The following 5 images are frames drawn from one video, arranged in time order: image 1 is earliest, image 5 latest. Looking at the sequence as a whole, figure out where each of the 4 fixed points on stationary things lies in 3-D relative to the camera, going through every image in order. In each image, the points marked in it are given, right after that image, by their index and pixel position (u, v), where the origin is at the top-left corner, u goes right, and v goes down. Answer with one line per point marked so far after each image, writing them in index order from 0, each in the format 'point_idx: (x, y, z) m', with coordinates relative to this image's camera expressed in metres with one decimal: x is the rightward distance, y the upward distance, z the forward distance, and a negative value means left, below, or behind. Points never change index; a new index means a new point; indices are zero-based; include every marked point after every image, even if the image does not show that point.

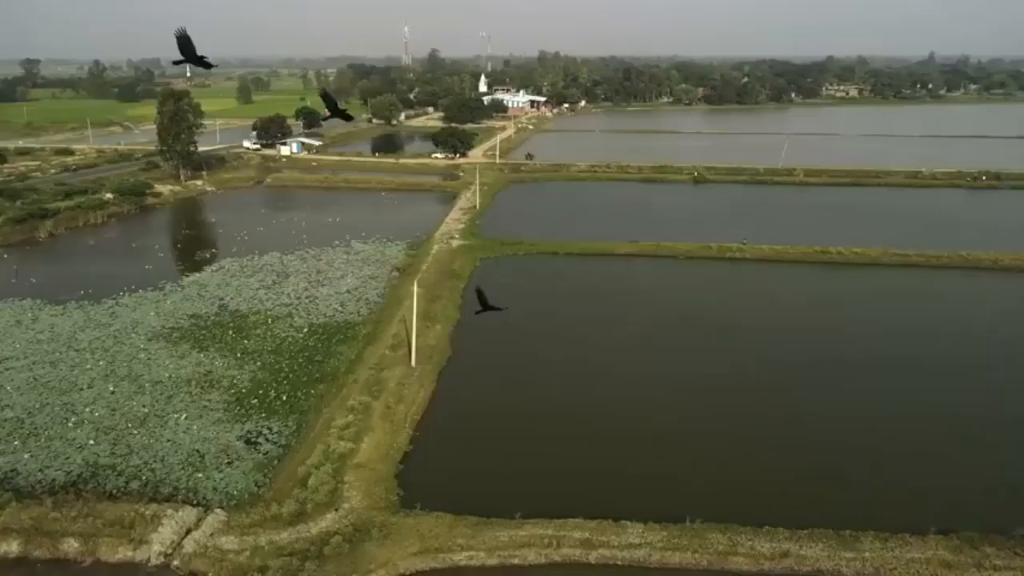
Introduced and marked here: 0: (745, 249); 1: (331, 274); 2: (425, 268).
0: (+6.0, +0.9, +19.1) m
1: (-4.1, +0.3, +17.2) m
2: (-2.0, +0.4, +17.3) m
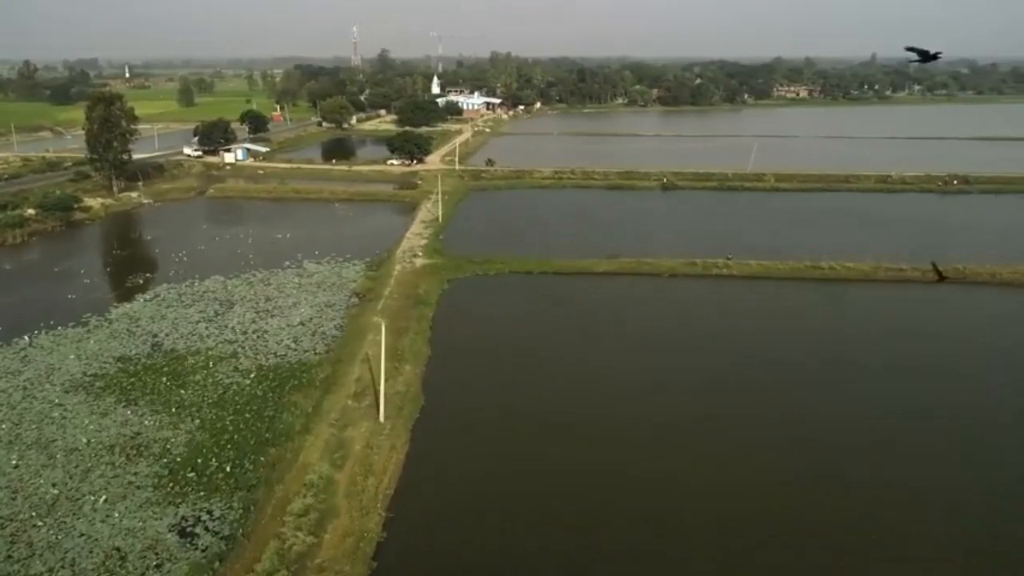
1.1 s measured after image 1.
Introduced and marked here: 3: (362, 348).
0: (+5.3, +0.5, +17.8) m
1: (-4.6, -0.3, +15.3) m
2: (-2.5, -0.1, +15.6) m
3: (-2.5, -1.0, +12.6) m
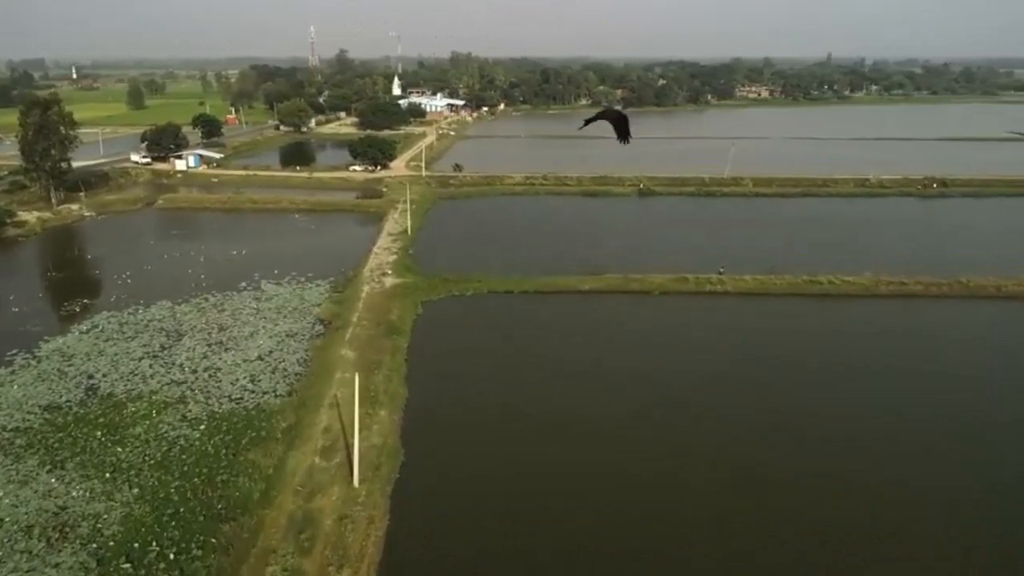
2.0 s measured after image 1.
0: (+4.9, +0.1, +16.7) m
1: (-5.0, -0.8, +13.7) m
2: (-2.9, -0.6, +14.1) m
3: (-2.7, -1.5, +11.1) m
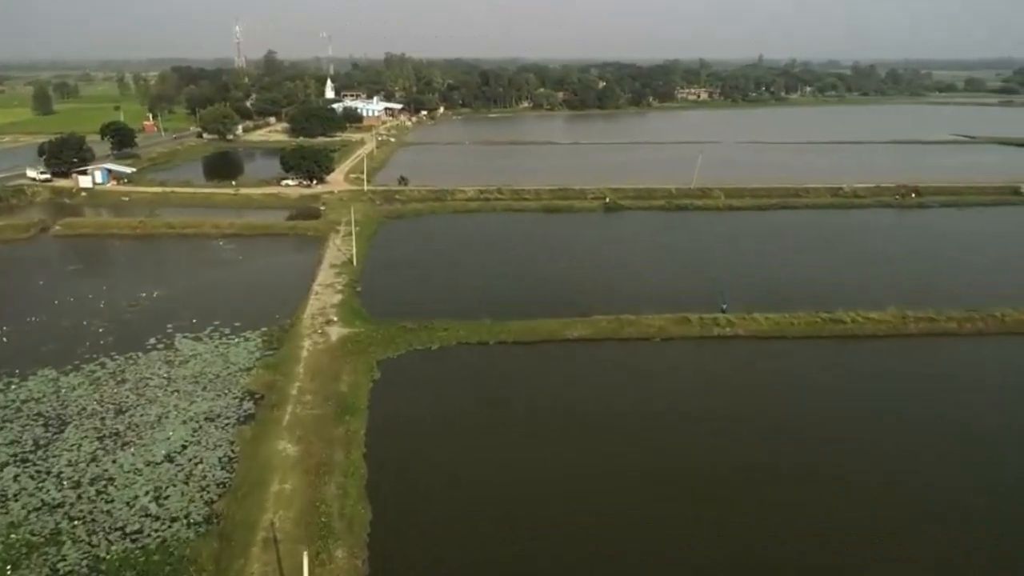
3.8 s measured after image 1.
0: (+4.3, -0.6, +14.4) m
1: (-5.2, -1.8, +10.6) m
2: (-3.1, -1.5, +11.1) m
3: (-2.7, -2.4, +8.2) m
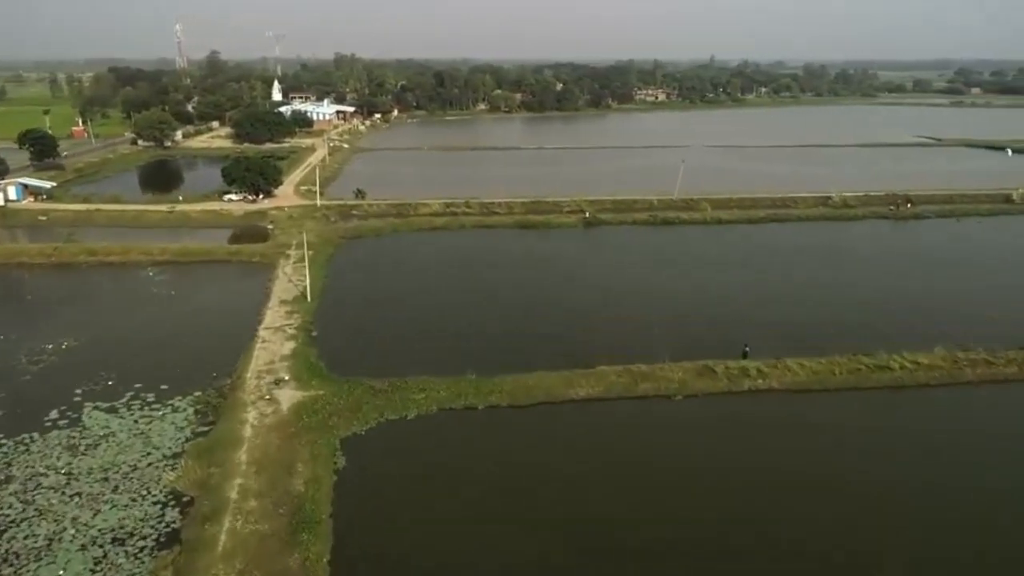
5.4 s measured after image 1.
0: (+4.2, -1.3, +12.3) m
1: (-5.1, -2.6, +7.9) m
2: (-3.1, -2.3, +8.5) m
3: (-2.4, -3.2, +5.6) m
